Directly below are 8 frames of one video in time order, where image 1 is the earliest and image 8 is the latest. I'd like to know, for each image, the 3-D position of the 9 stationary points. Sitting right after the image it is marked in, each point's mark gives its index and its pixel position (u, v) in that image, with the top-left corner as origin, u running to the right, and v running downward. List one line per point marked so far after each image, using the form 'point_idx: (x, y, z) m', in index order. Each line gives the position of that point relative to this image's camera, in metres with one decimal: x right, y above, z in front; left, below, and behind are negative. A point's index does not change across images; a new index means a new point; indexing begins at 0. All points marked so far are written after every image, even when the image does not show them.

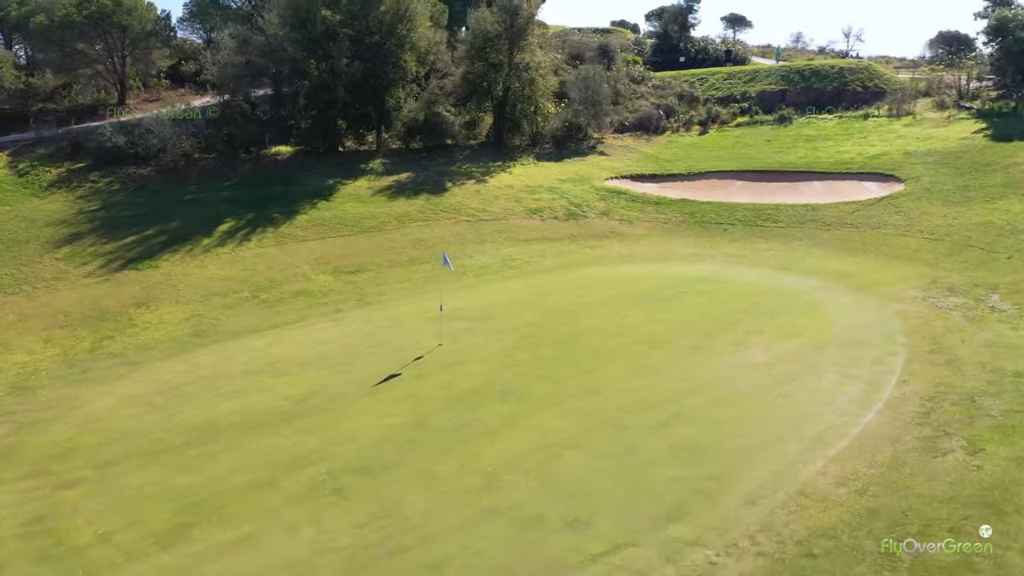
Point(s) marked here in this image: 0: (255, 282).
0: (-5.9, +0.1, +18.7) m
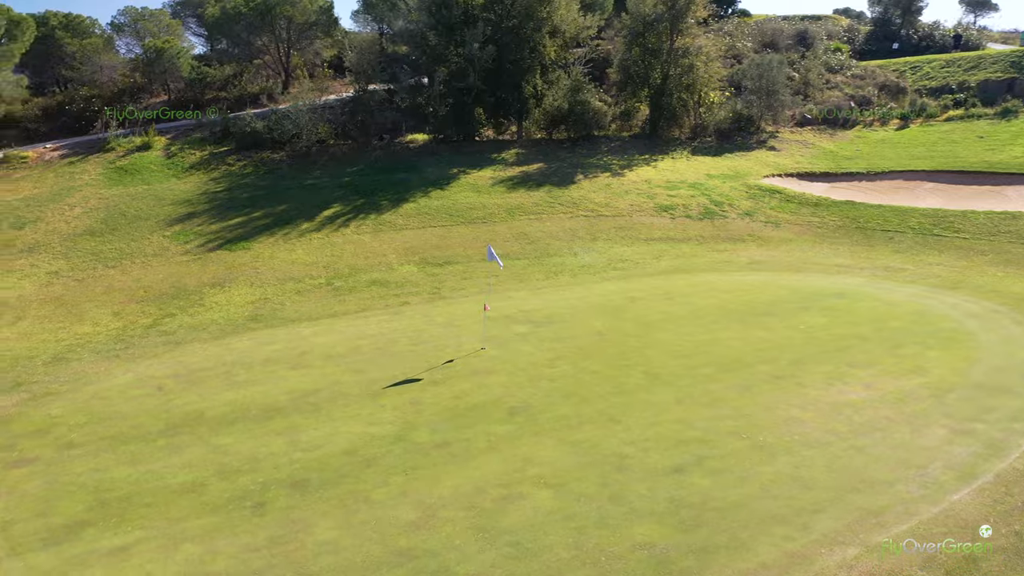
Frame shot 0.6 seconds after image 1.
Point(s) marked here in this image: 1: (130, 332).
0: (-3.9, +0.4, +18.2) m
1: (-7.0, -0.8, +15.0) m
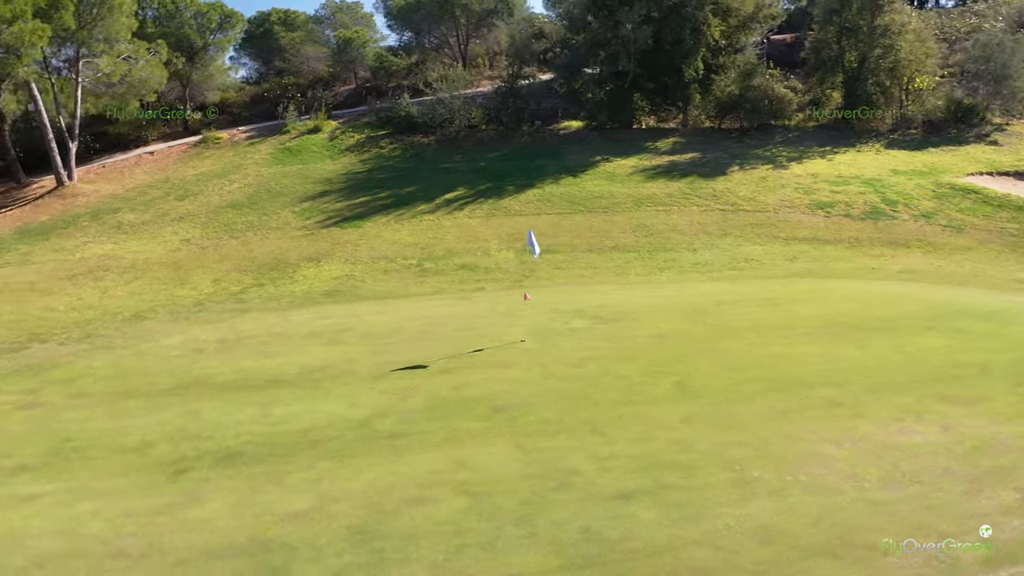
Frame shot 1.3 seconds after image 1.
0: (-1.8, +0.8, +18.0) m
1: (-5.6, -0.2, +15.8) m
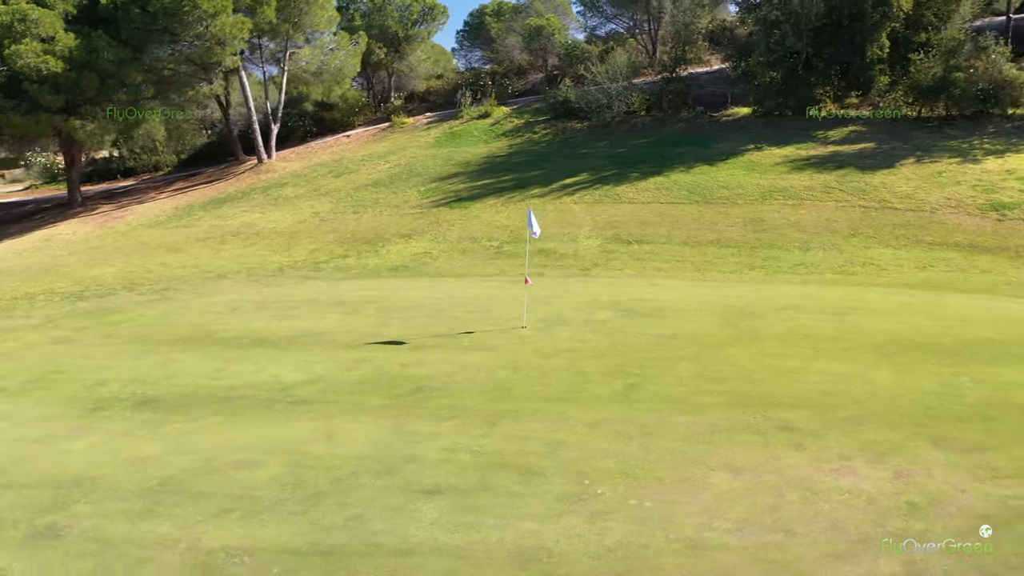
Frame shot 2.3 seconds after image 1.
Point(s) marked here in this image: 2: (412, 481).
0: (+0.2, +1.2, +17.6) m
1: (-4.3, +0.5, +16.8) m
2: (-0.9, -1.7, +7.3) m
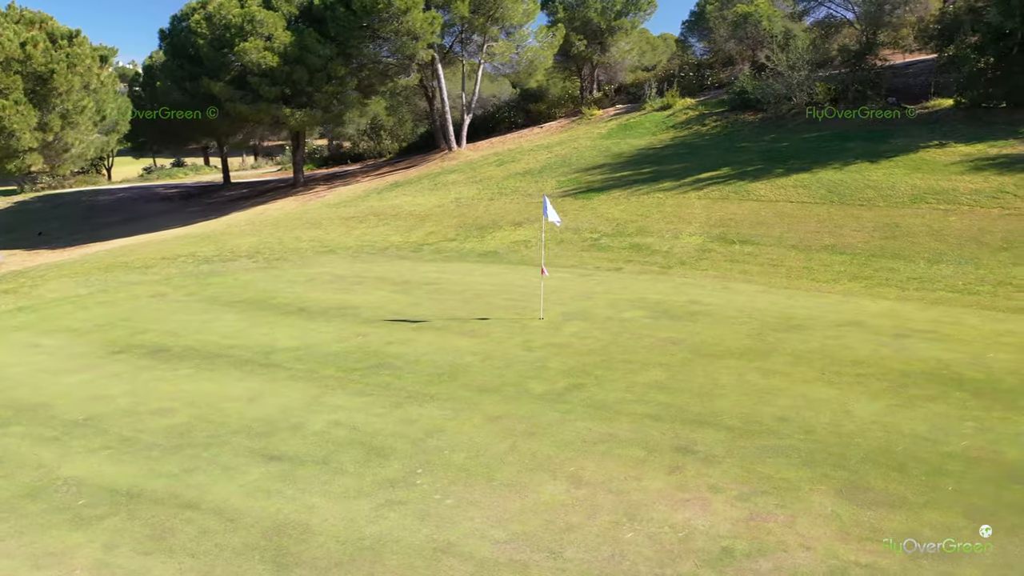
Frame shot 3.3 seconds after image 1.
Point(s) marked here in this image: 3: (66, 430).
0: (+2.3, +1.2, +16.9) m
1: (-2.2, +0.9, +17.6) m
2: (-2.2, -1.5, +7.6) m
3: (-4.4, -1.4, +8.1) m
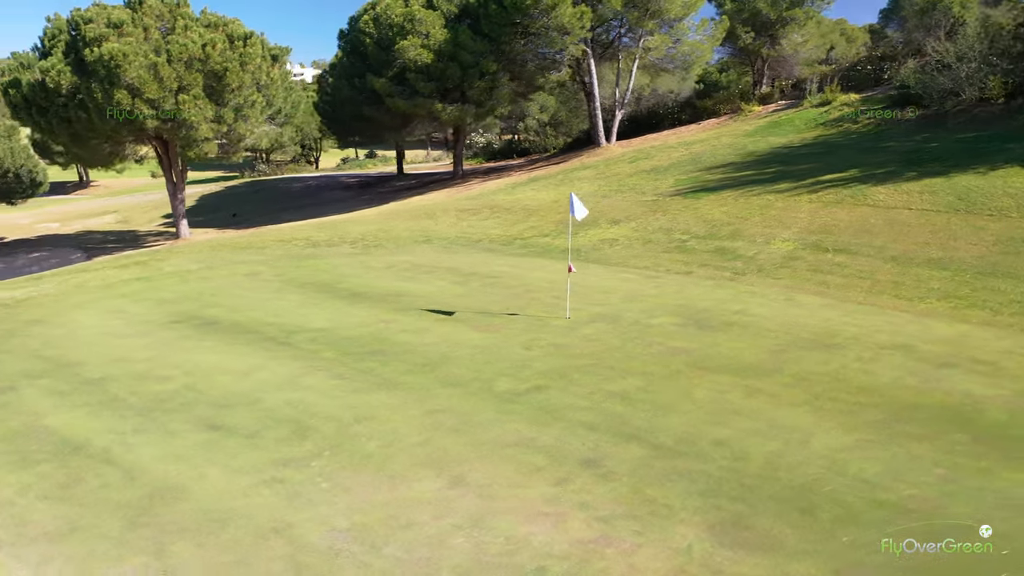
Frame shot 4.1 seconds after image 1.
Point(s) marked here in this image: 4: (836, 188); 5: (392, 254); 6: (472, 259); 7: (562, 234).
0: (+4.0, +1.1, +16.0) m
1: (-0.2, +1.1, +17.8) m
2: (-2.9, -1.3, +8.1) m
3: (-4.8, -1.1, +9.1) m
4: (+6.6, +2.0, +16.8) m
5: (-2.5, +0.7, +16.6) m
6: (-0.8, +0.6, +15.9) m
7: (+1.1, +1.2, +17.6) m
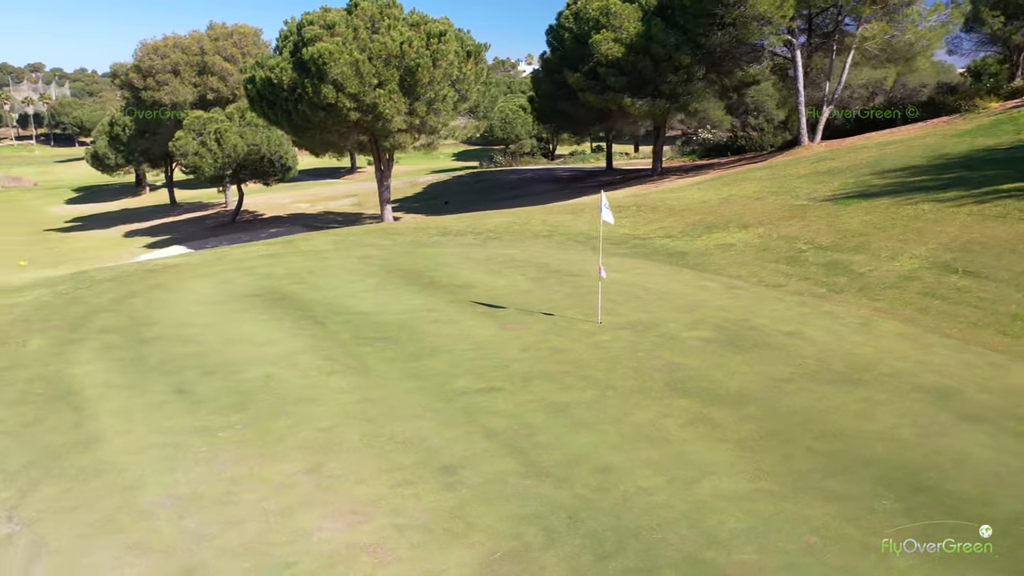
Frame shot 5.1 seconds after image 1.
0: (+5.7, +0.8, +14.2) m
1: (+2.3, +1.0, +17.2) m
2: (-3.4, -1.0, +8.9) m
3: (-4.9, -0.7, +10.5) m
4: (+8.5, +1.5, +14.1) m
5: (-0.2, +0.8, +16.8) m
6: (+1.1, +0.6, +15.6) m
7: (+3.5, +1.1, +16.7) m
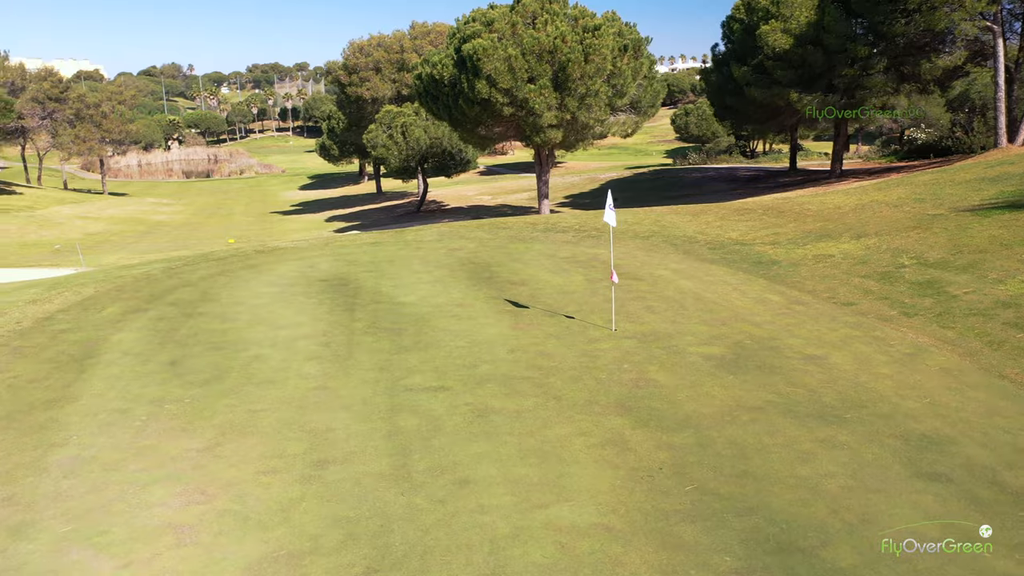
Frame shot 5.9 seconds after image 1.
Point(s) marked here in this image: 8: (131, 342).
0: (+6.6, +0.5, +12.2) m
1: (+4.2, +0.9, +16.0) m
2: (-3.7, -0.8, +9.5) m
3: (-4.7, -0.4, +11.5) m
4: (+9.3, +1.0, +11.4) m
5: (+1.6, +0.8, +16.4) m
6: (+2.5, +0.5, +14.8) m
7: (+5.1, +0.8, +15.2) m
8: (-4.7, -0.7, +10.1) m
